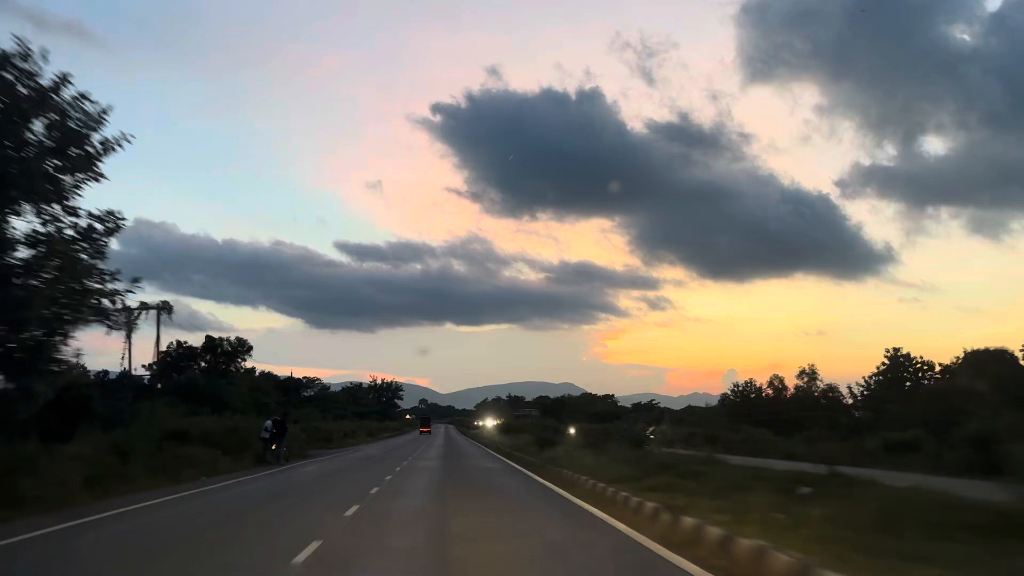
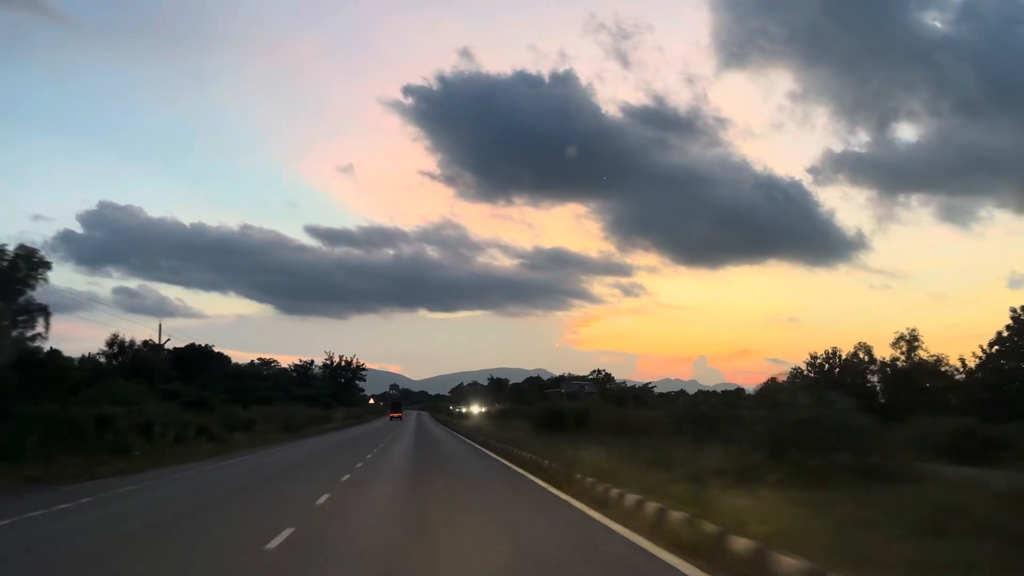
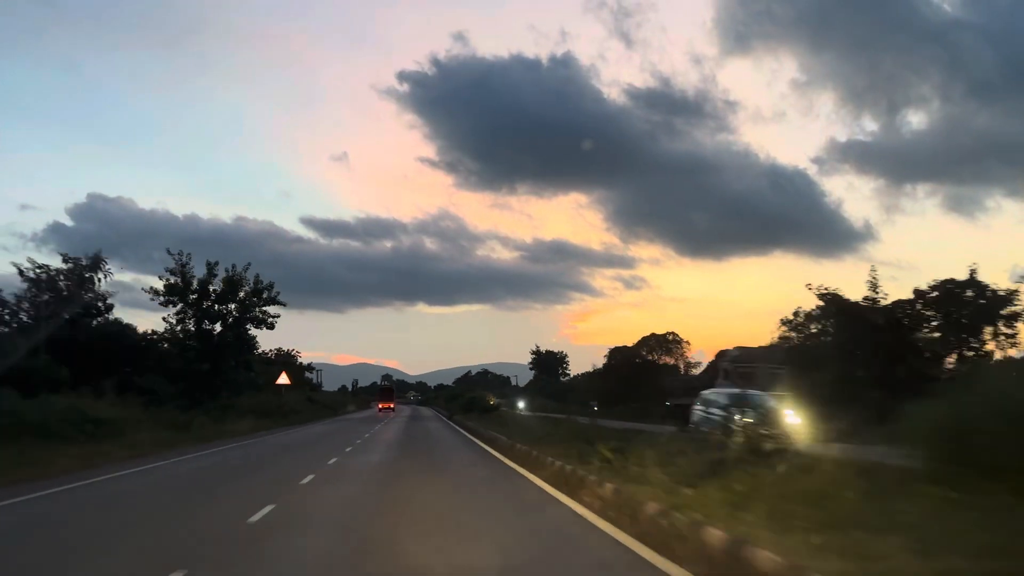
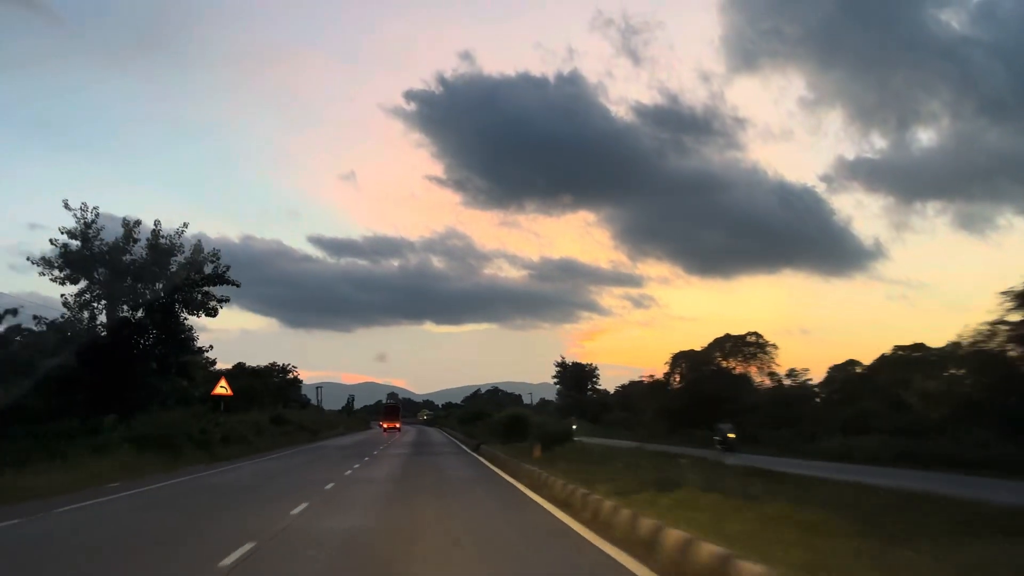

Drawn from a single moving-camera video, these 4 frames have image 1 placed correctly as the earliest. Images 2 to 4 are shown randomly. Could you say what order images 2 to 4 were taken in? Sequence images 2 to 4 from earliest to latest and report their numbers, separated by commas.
2, 3, 4
